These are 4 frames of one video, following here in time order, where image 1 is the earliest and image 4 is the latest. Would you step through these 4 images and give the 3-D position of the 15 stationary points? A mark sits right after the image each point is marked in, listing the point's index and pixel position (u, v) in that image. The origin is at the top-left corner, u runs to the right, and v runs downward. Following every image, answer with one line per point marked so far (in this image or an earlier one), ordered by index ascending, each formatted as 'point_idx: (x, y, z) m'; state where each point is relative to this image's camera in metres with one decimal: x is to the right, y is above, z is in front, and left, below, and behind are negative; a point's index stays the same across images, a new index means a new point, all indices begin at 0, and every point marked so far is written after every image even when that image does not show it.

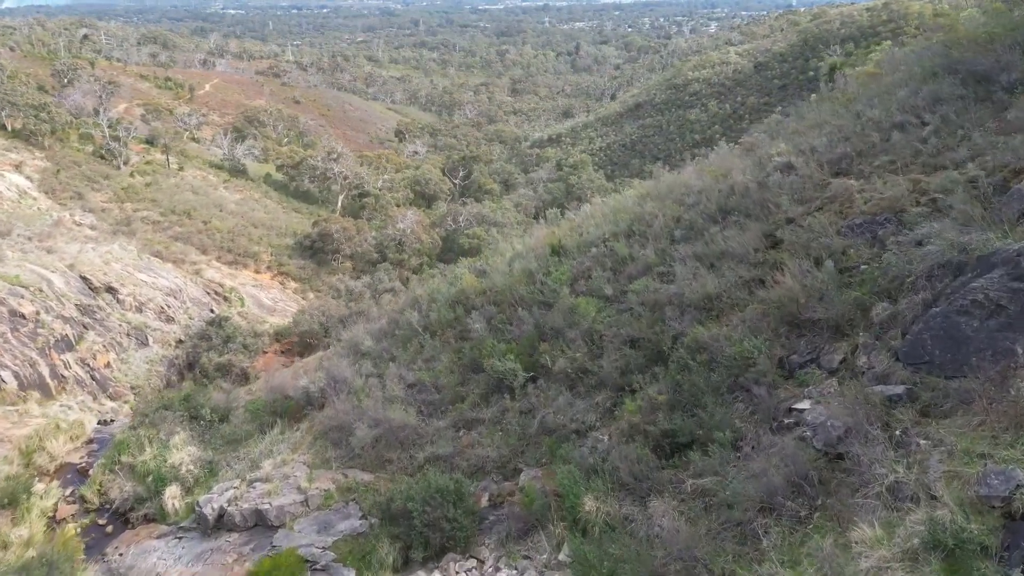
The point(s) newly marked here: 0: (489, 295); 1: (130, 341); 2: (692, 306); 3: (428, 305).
0: (-0.3, -0.1, +7.9) m
1: (-10.6, -1.5, +19.1) m
2: (+1.5, -0.2, +5.7) m
3: (-1.0, -0.2, +8.6) m
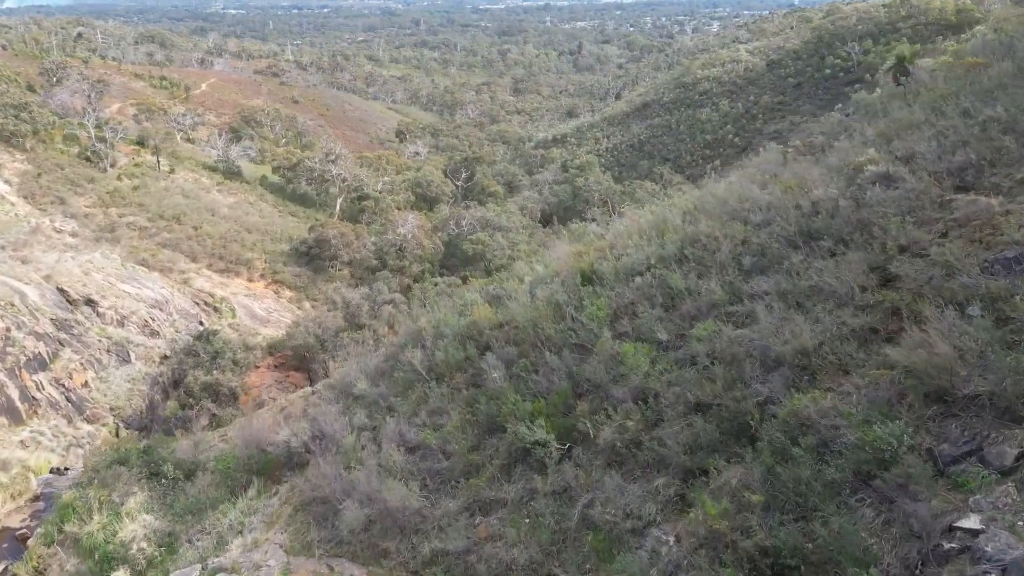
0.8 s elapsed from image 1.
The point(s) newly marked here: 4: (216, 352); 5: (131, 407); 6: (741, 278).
0: (0.0, -0.4, +6.5) m
1: (-10.4, -1.8, +17.8) m
2: (+1.7, -0.5, +4.4) m
3: (-0.8, -0.5, +7.2) m
4: (-8.1, -1.7, +18.7) m
5: (-9.6, -3.0, +17.3) m
6: (+1.8, +0.1, +5.3) m
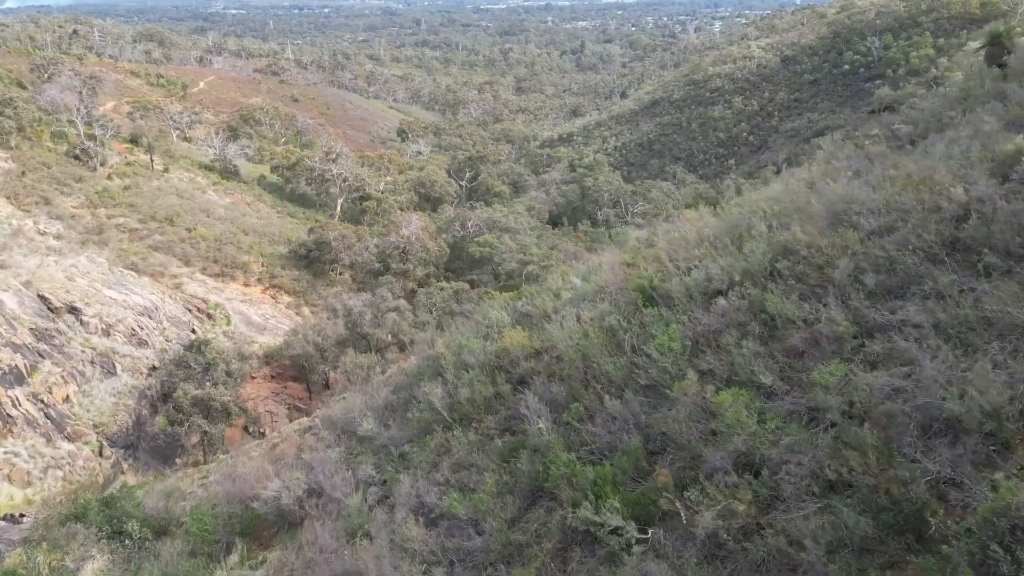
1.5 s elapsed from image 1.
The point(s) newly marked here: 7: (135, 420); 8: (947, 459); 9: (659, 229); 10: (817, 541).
0: (+0.3, -0.6, +5.3) m
1: (-10.0, -2.0, +16.5) m
2: (+2.0, -0.6, +3.1) m
3: (-0.5, -0.7, +6.0) m
4: (-7.7, -1.9, +17.5) m
5: (-9.2, -3.1, +16.1) m
6: (+2.1, -0.1, +4.0) m
7: (-9.1, -3.2, +16.5) m
8: (+1.9, -0.8, +3.1) m
9: (+1.6, +0.7, +7.5) m
10: (+1.4, -1.1, +3.2) m
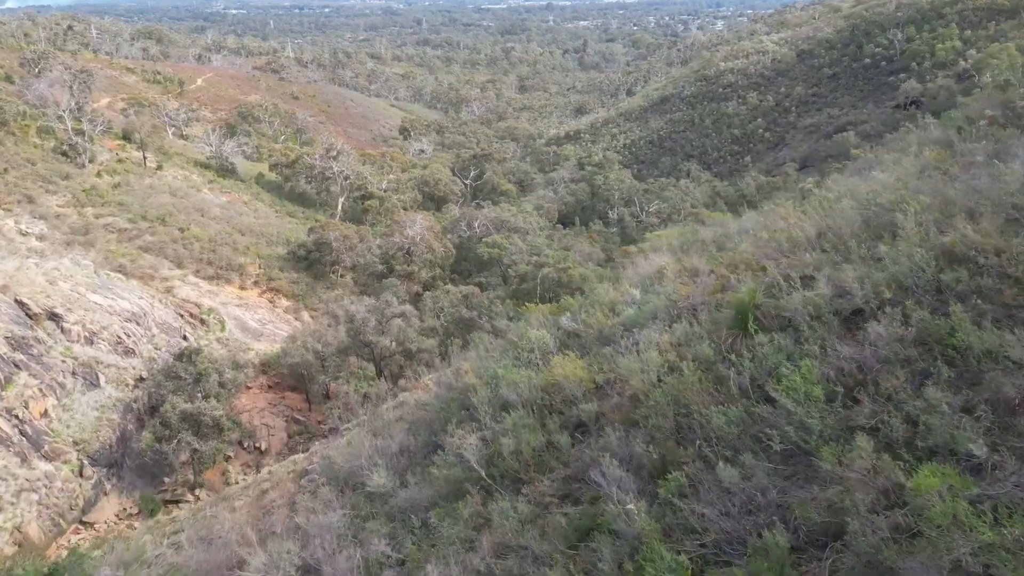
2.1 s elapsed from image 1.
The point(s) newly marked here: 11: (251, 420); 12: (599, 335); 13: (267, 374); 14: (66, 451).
0: (+0.6, -0.7, +4.0) m
1: (-9.7, -2.1, +15.3) m
2: (+2.4, -0.7, +1.9) m
3: (-0.2, -0.8, +4.7) m
4: (-7.4, -2.0, +16.2) m
5: (-8.9, -3.2, +14.8) m
6: (+2.4, -0.2, +2.8) m
7: (-8.7, -3.3, +15.3) m
8: (+2.3, -0.9, +1.8) m
9: (+1.9, +0.6, +6.3) m
10: (+1.7, -1.2, +1.9) m
11: (-6.6, -3.3, +17.4) m
12: (+0.8, -0.2, +5.8) m
13: (-6.8, -2.4, +19.1) m
14: (-9.1, -3.3, +13.9) m
